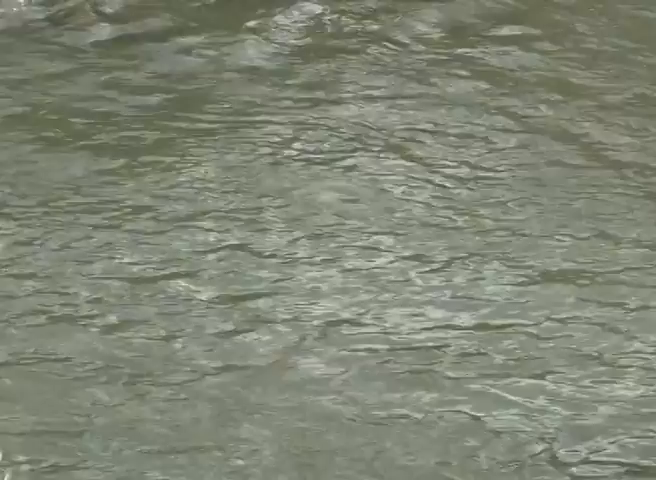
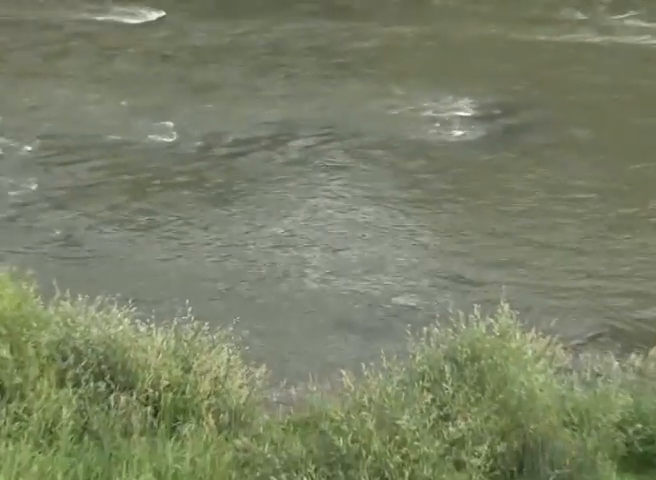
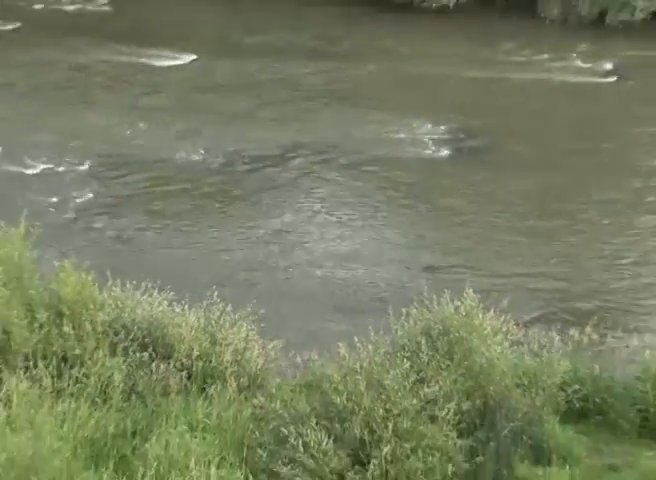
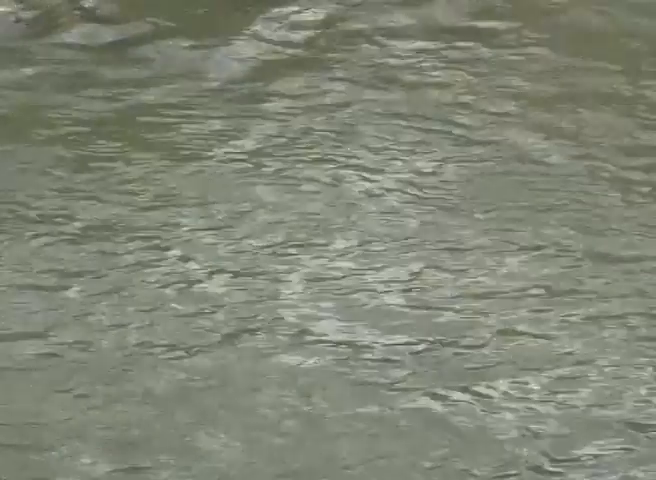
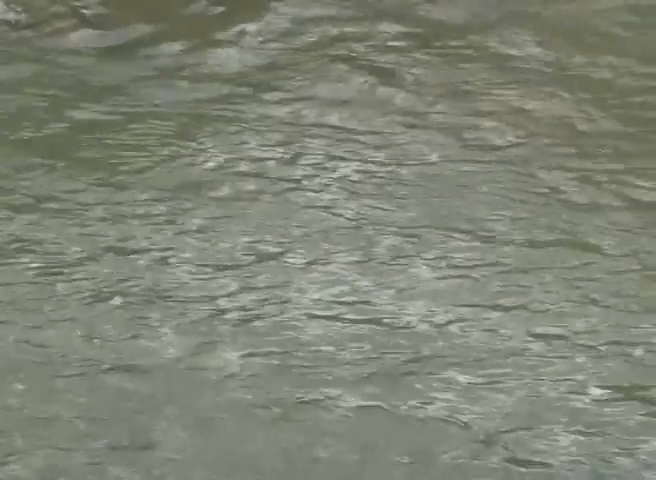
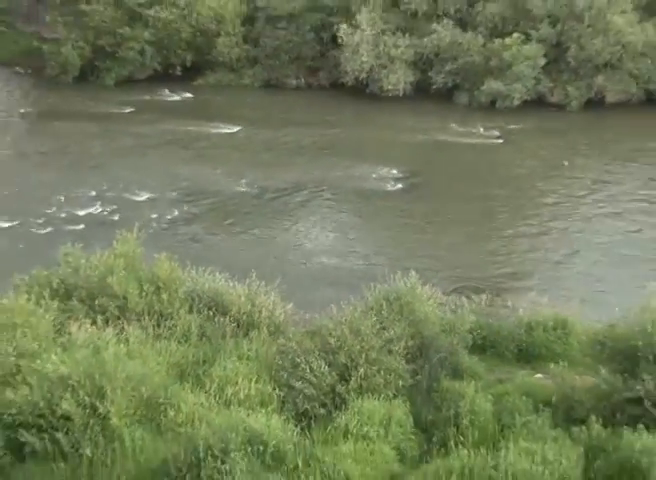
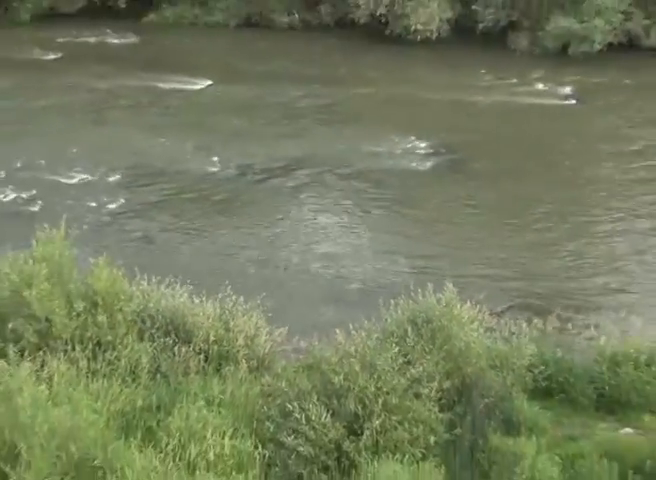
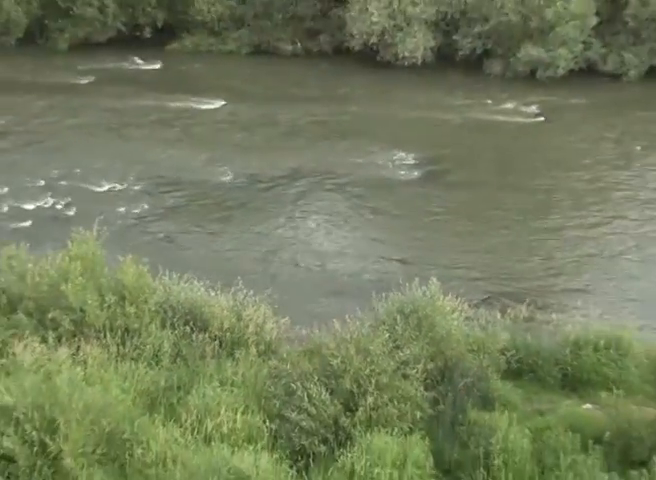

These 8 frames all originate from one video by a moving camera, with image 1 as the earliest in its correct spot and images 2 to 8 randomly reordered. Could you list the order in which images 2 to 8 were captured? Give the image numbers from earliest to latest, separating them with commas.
4, 5, 2, 3, 7, 8, 6
